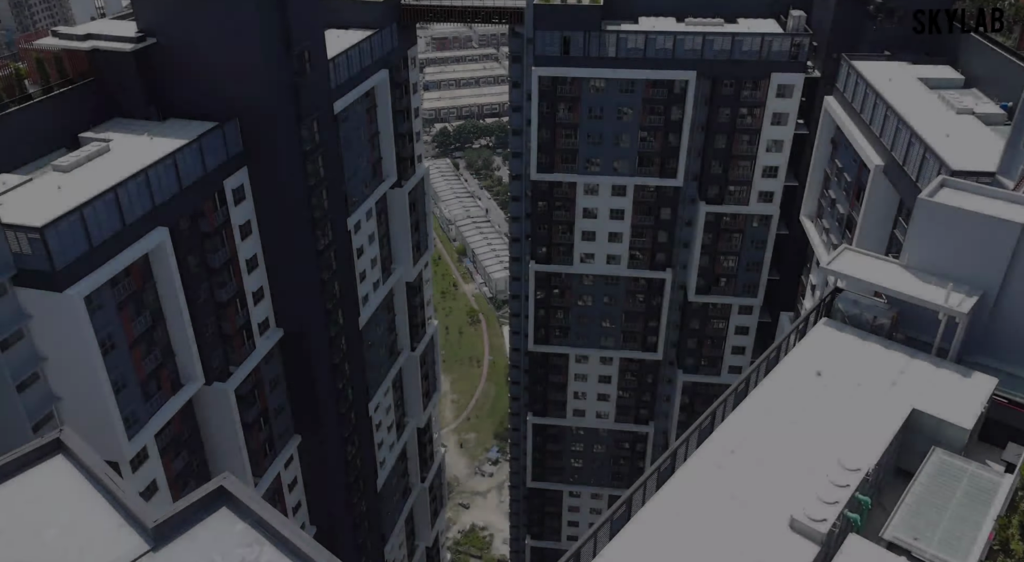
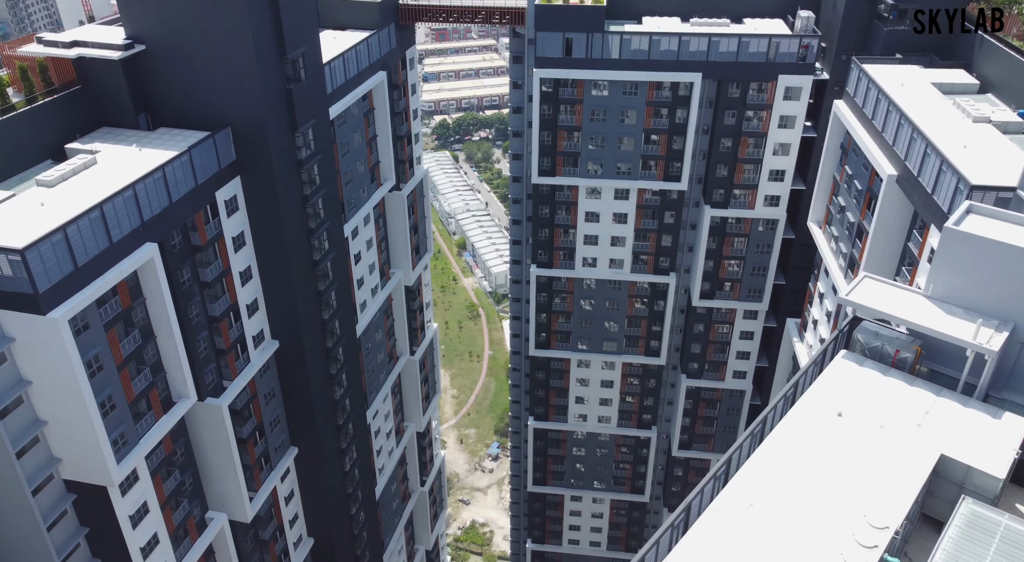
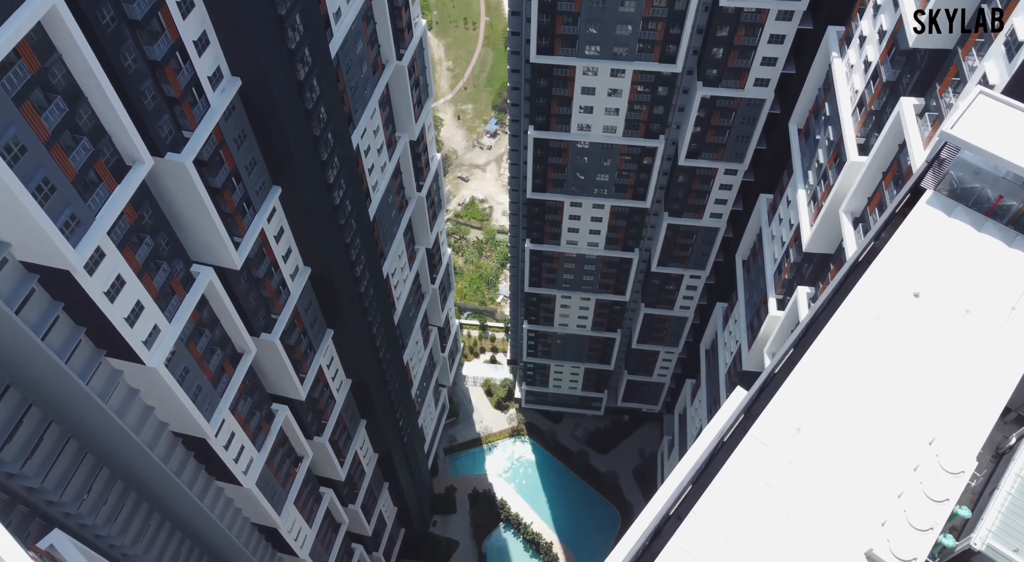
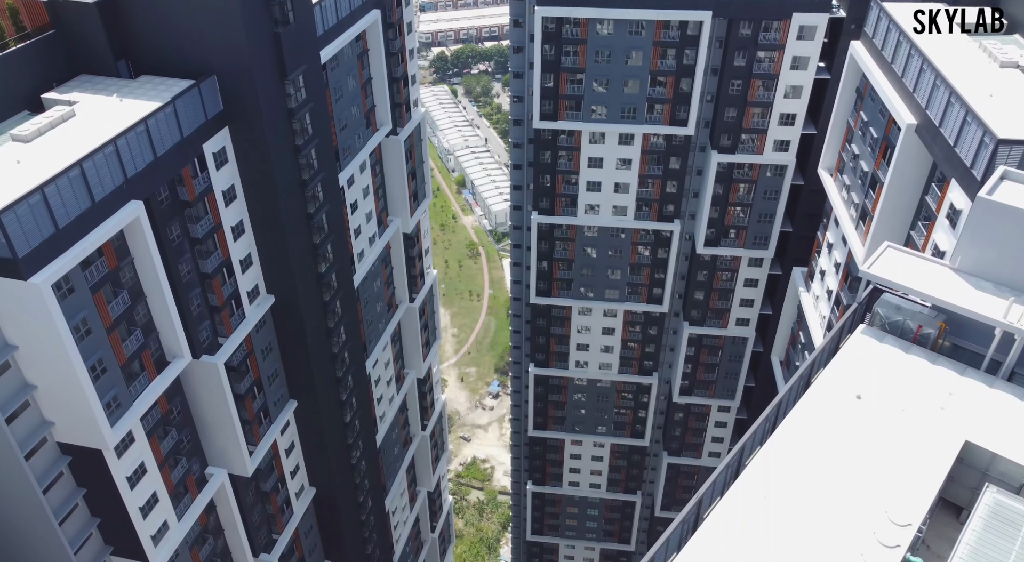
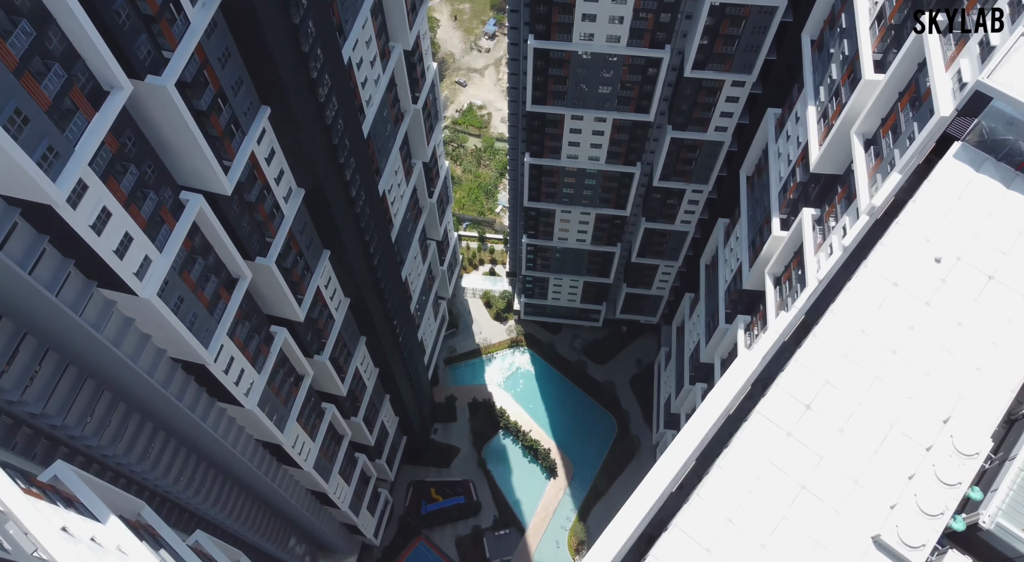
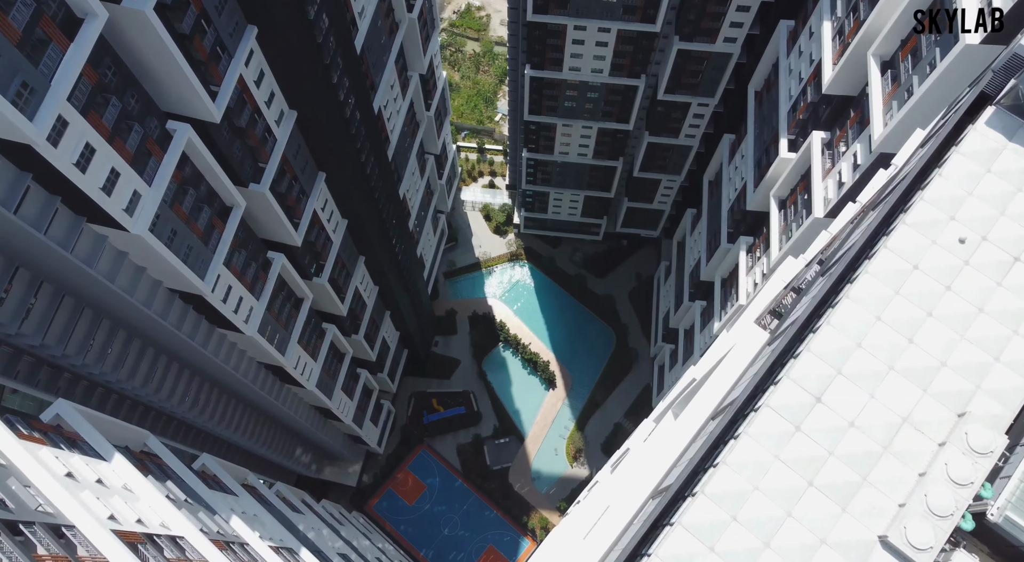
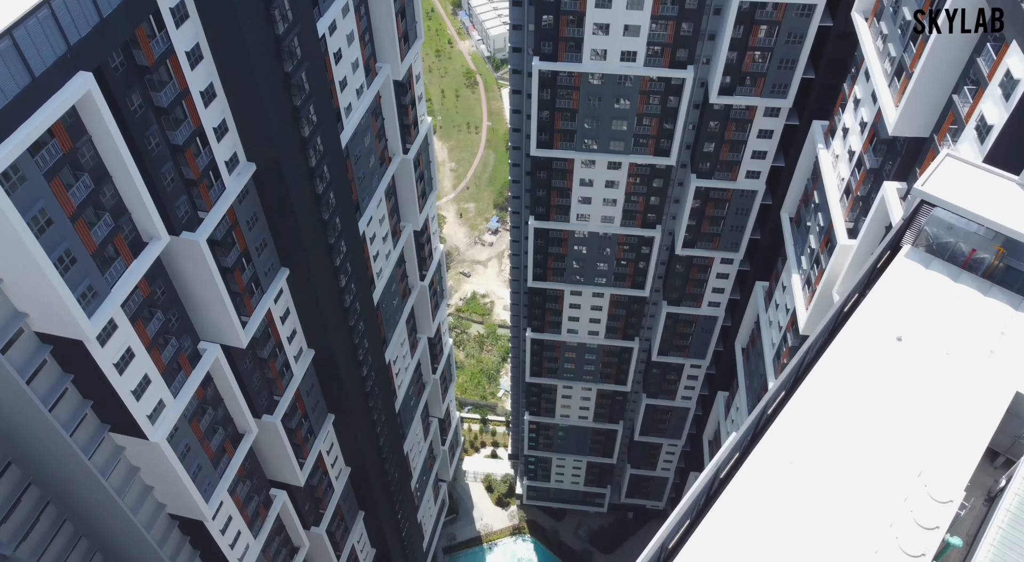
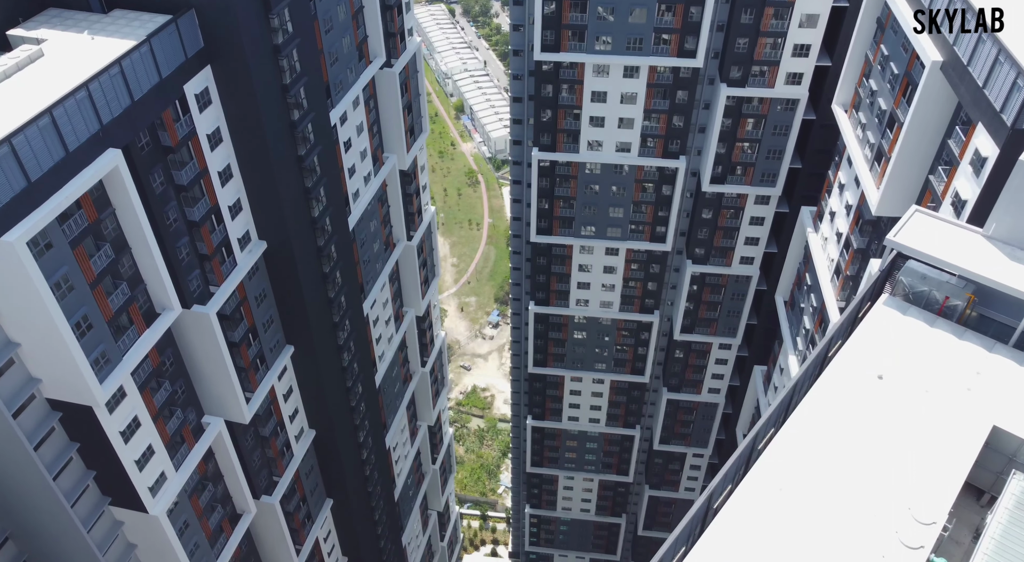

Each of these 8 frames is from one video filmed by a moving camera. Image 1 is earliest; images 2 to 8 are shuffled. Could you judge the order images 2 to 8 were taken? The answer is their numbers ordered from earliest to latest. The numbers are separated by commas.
2, 4, 8, 7, 3, 5, 6
